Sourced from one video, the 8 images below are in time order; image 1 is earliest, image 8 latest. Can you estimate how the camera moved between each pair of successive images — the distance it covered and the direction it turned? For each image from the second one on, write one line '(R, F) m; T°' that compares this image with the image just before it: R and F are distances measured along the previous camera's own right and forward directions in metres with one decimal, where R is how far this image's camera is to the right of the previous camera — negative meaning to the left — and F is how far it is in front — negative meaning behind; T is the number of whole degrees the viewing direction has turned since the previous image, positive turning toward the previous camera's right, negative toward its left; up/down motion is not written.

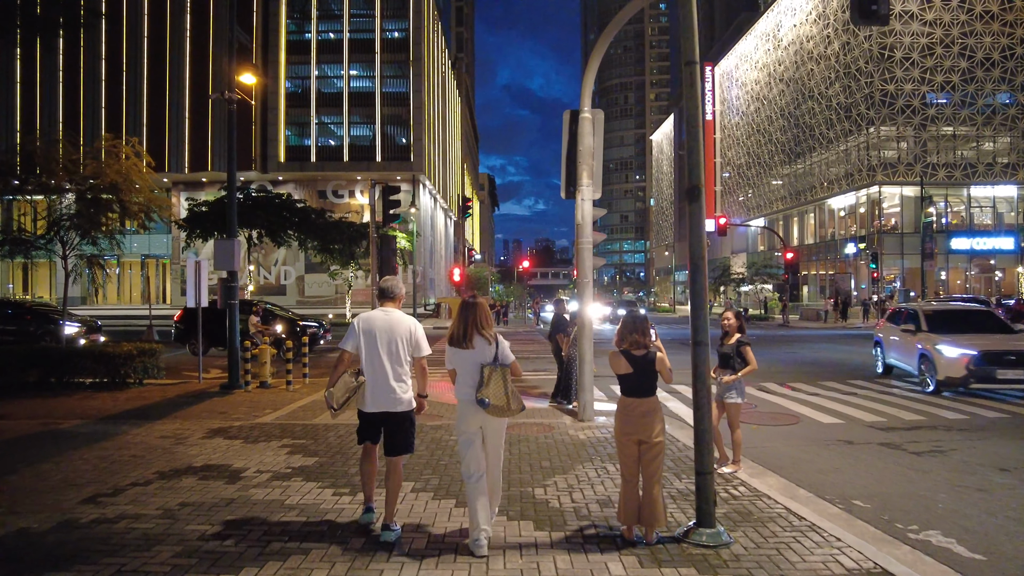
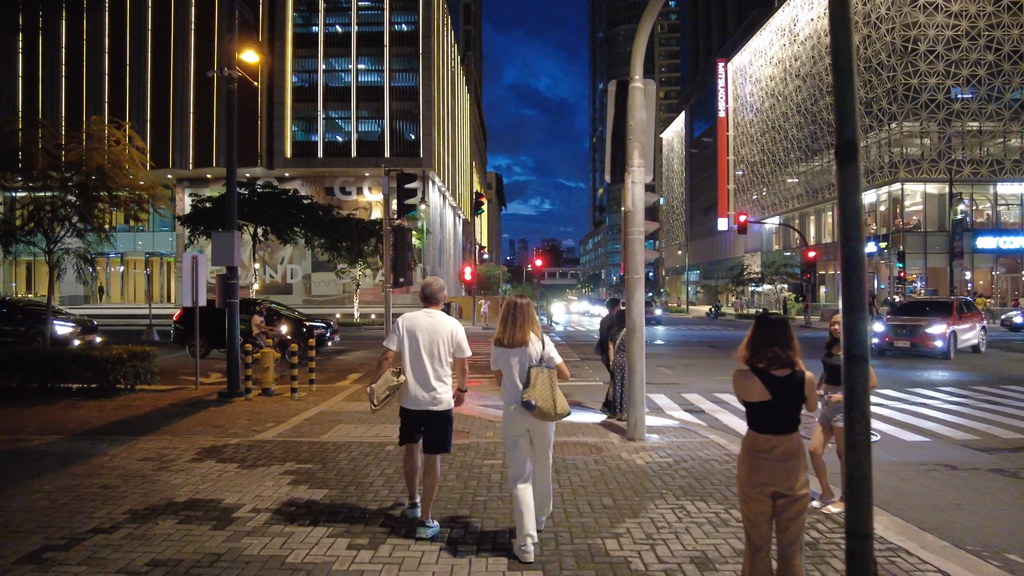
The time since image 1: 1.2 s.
(-0.4, +1.4) m; -1°
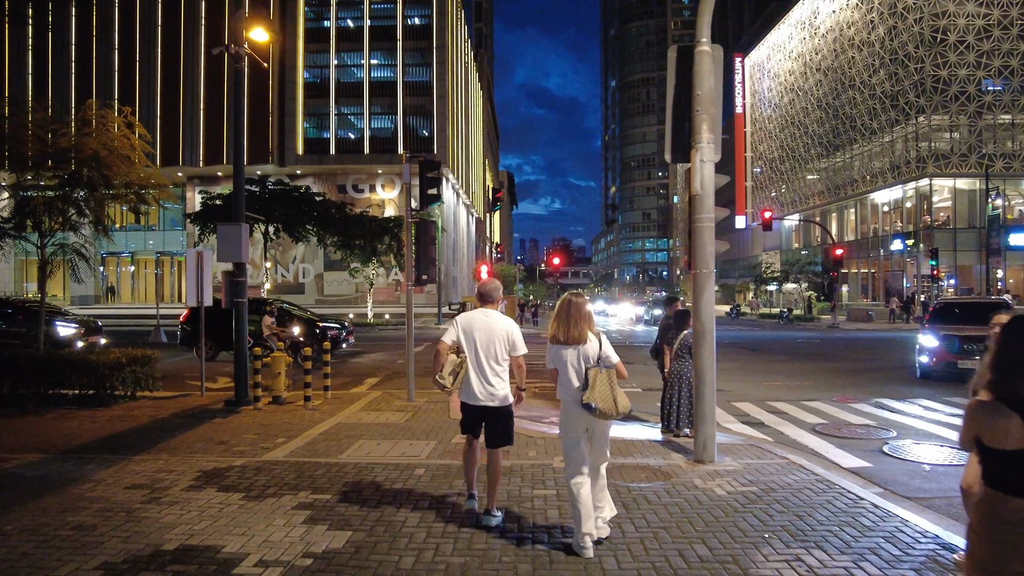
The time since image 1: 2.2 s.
(-0.4, +1.2) m; -1°
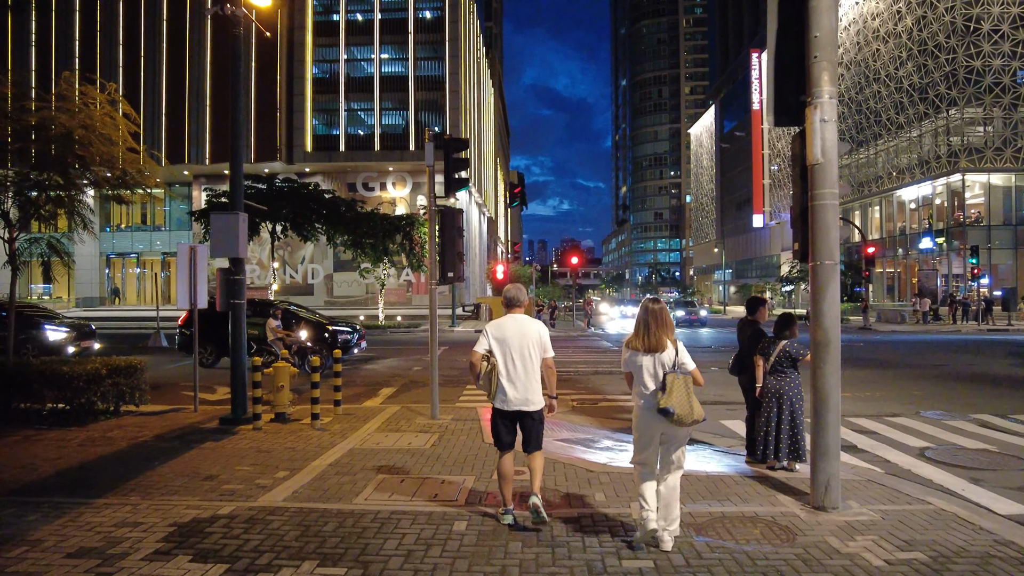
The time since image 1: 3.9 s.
(-0.5, +1.7) m; -1°
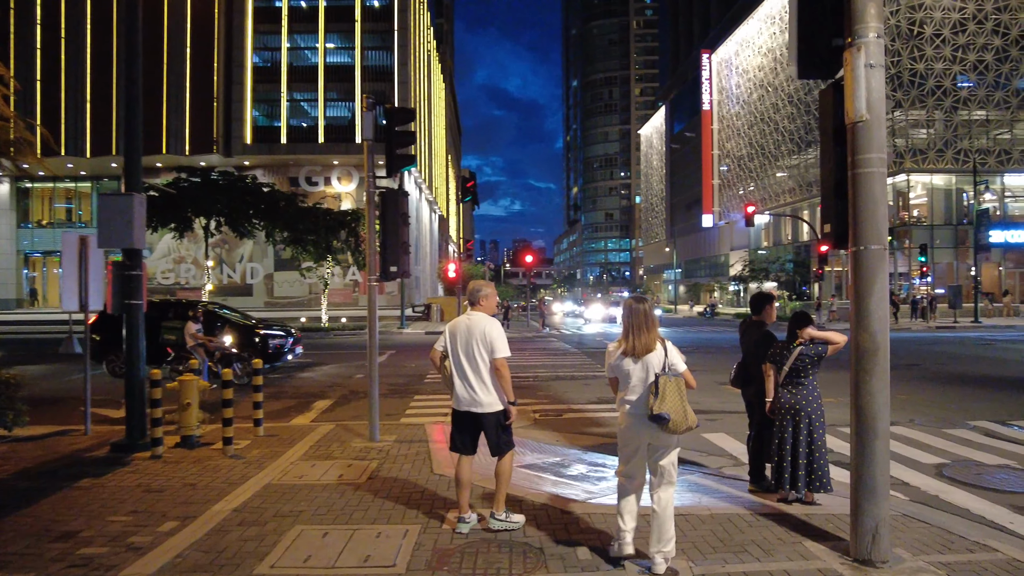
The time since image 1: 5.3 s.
(0.0, +1.5) m; +4°
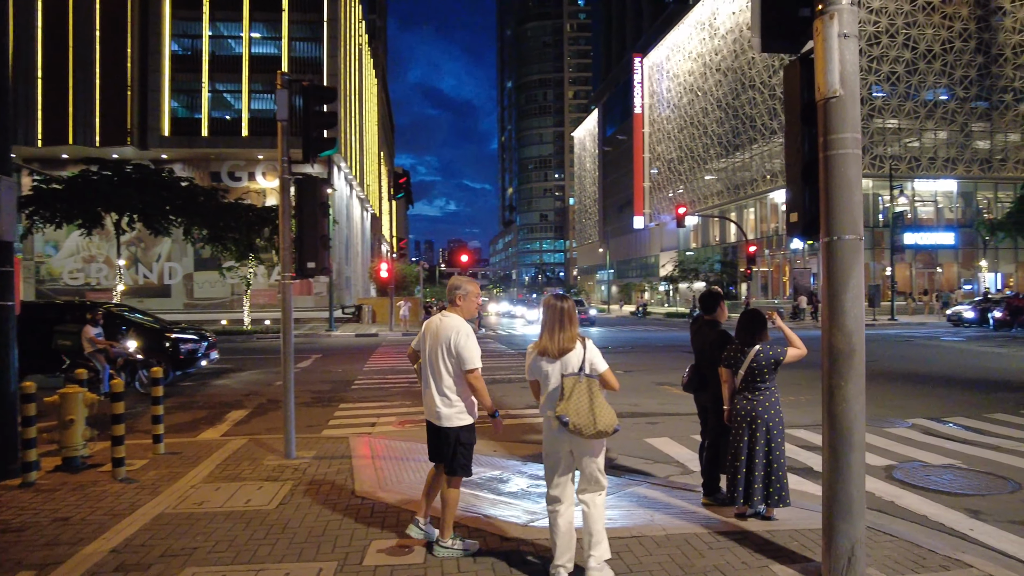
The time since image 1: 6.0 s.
(0.0, +0.7) m; +6°
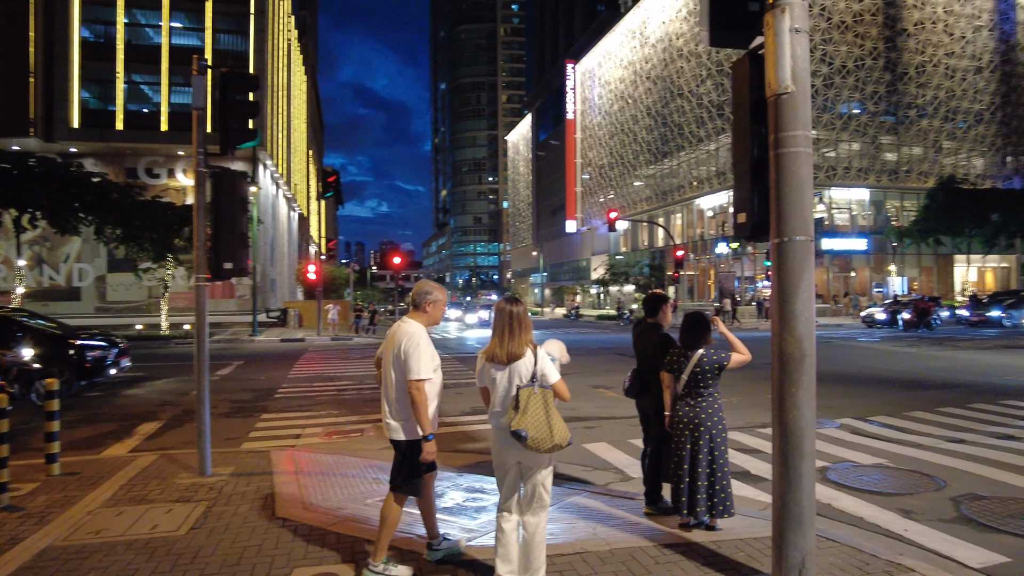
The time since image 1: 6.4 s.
(0.0, +0.3) m; +6°
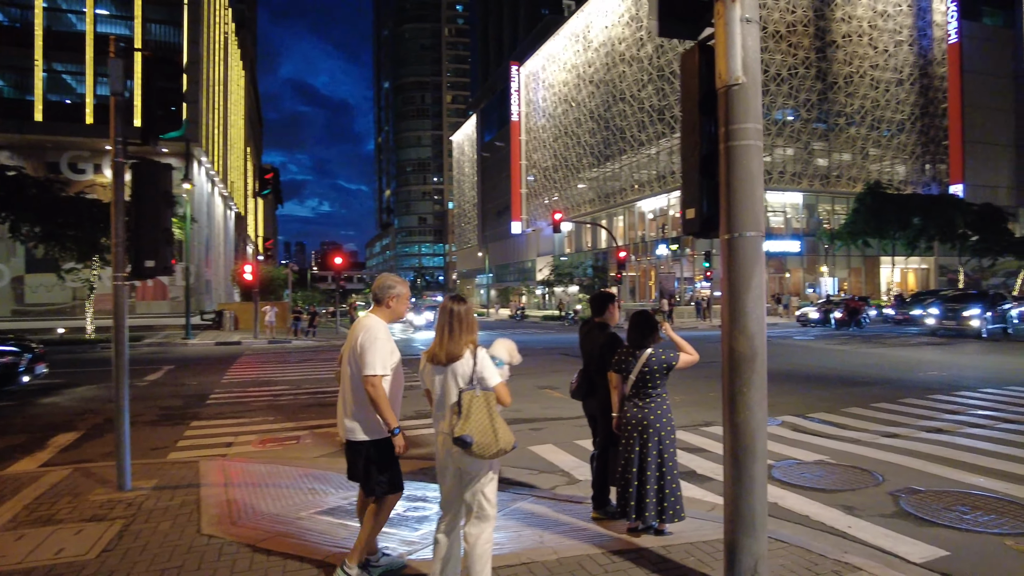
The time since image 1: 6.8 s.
(0.0, +0.2) m; +5°
